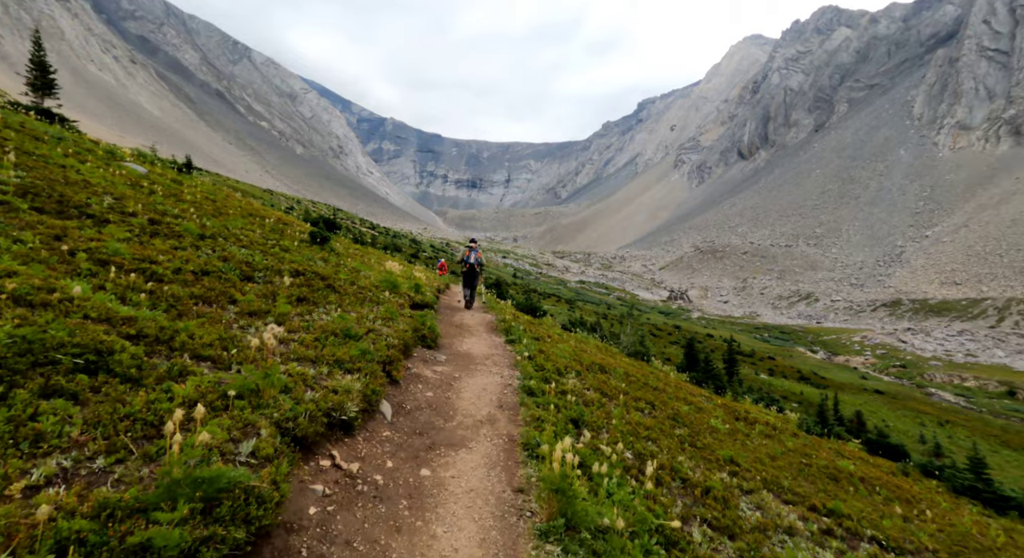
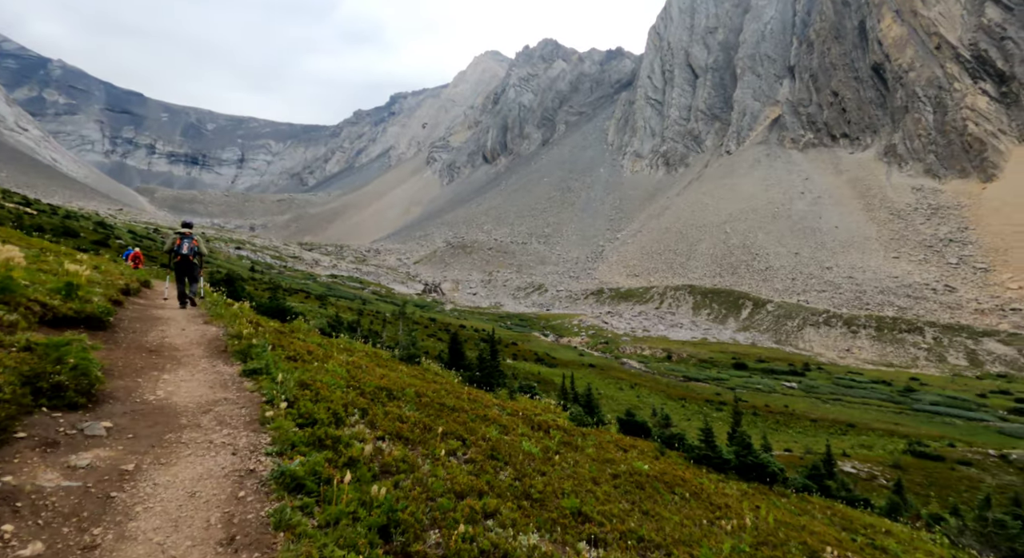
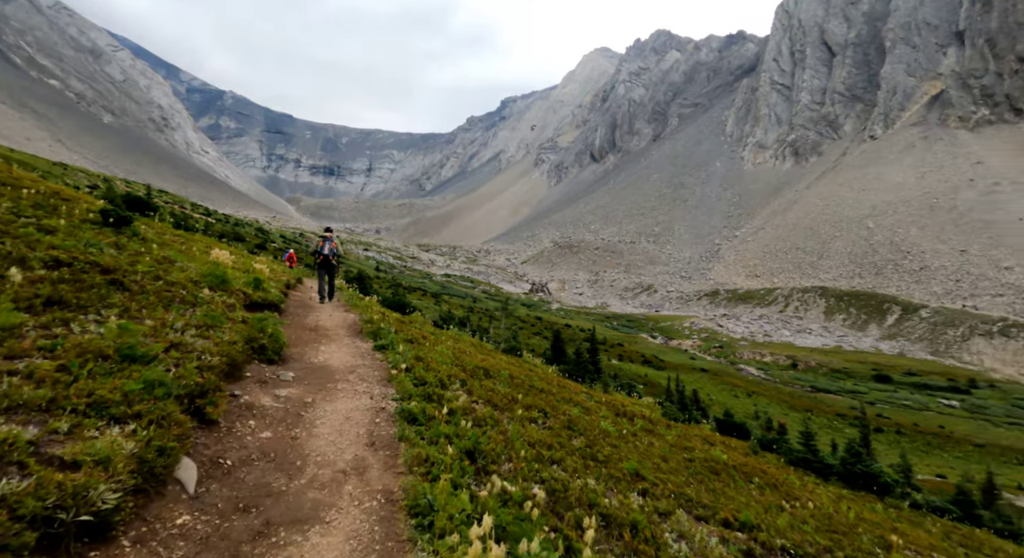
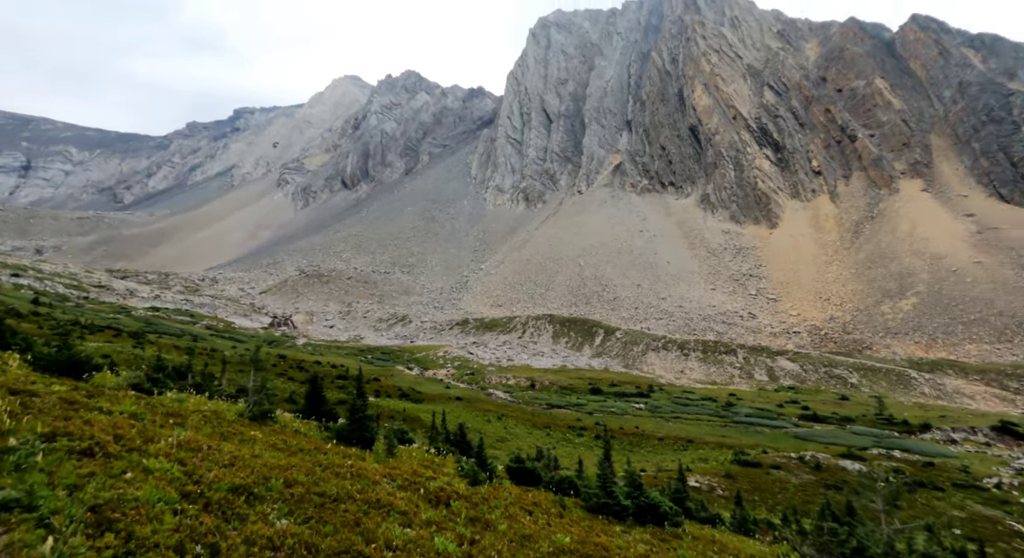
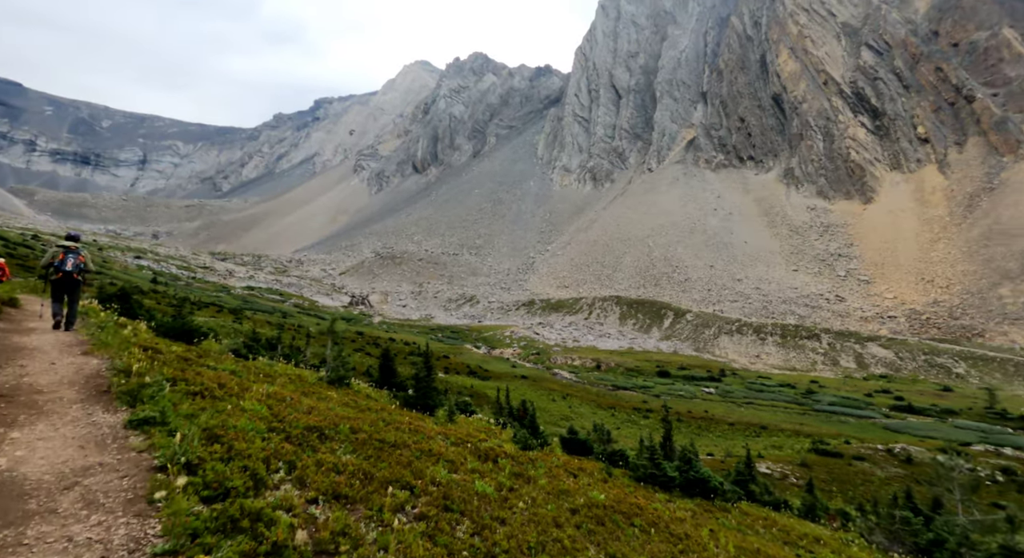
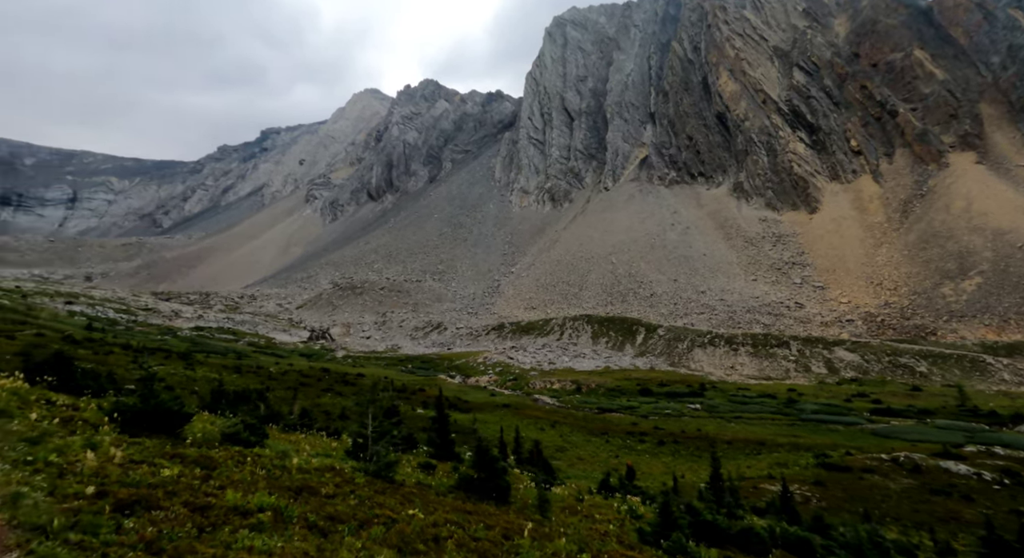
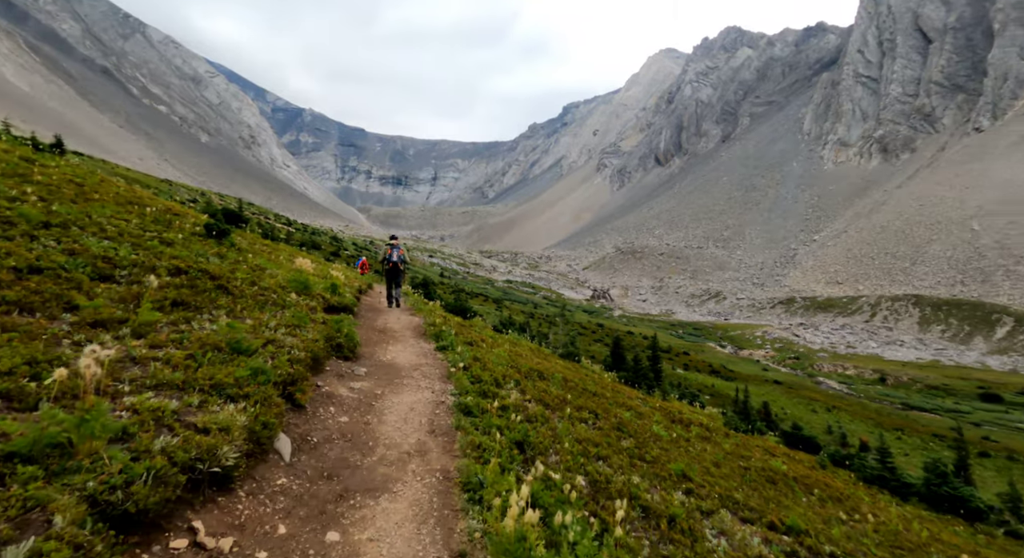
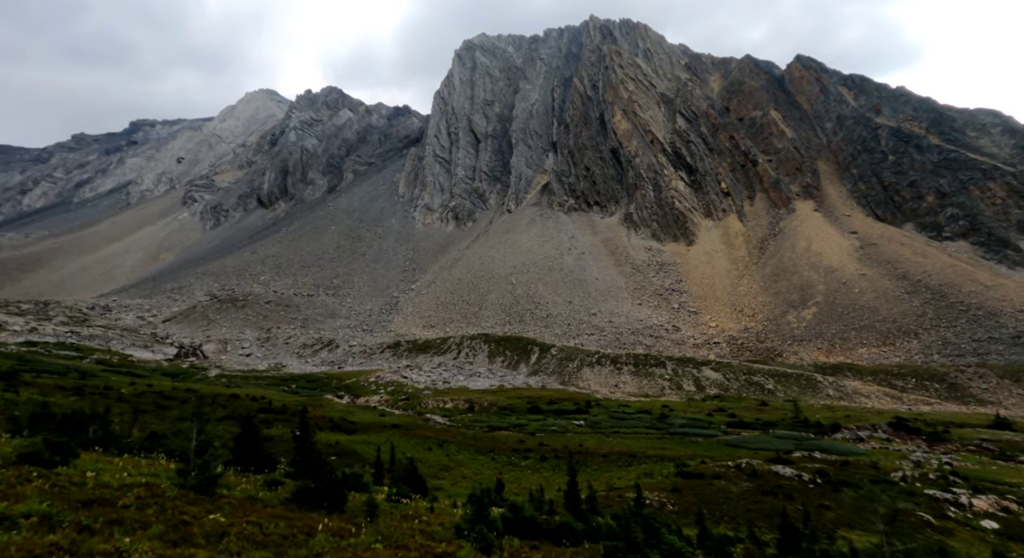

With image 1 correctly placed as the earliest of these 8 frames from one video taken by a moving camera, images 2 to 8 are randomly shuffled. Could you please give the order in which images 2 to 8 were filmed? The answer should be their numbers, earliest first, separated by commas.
7, 3, 2, 5, 4, 8, 6
